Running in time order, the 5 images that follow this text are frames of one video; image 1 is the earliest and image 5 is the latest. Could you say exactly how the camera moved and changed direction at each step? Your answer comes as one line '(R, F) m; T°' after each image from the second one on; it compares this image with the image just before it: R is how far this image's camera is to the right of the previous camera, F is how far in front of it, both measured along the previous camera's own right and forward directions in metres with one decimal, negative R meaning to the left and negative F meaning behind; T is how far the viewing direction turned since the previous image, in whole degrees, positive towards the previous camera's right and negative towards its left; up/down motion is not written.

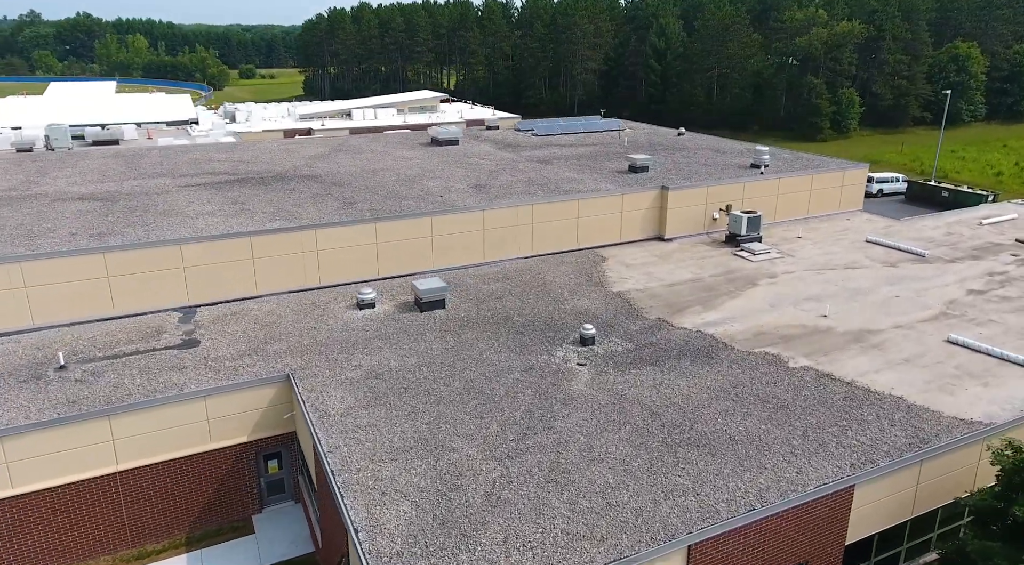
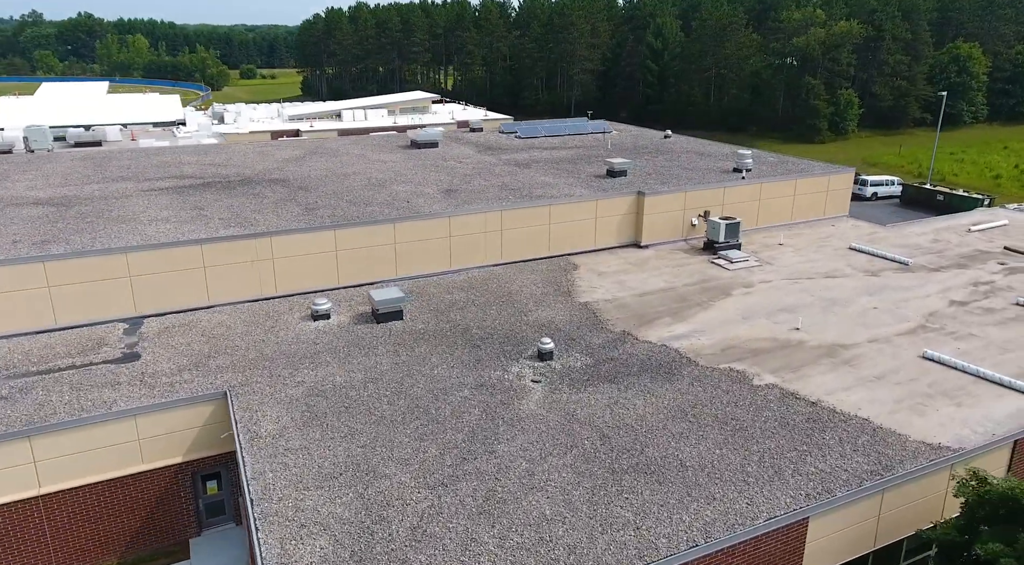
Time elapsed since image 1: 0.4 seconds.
(+1.2, +0.8) m; 0°
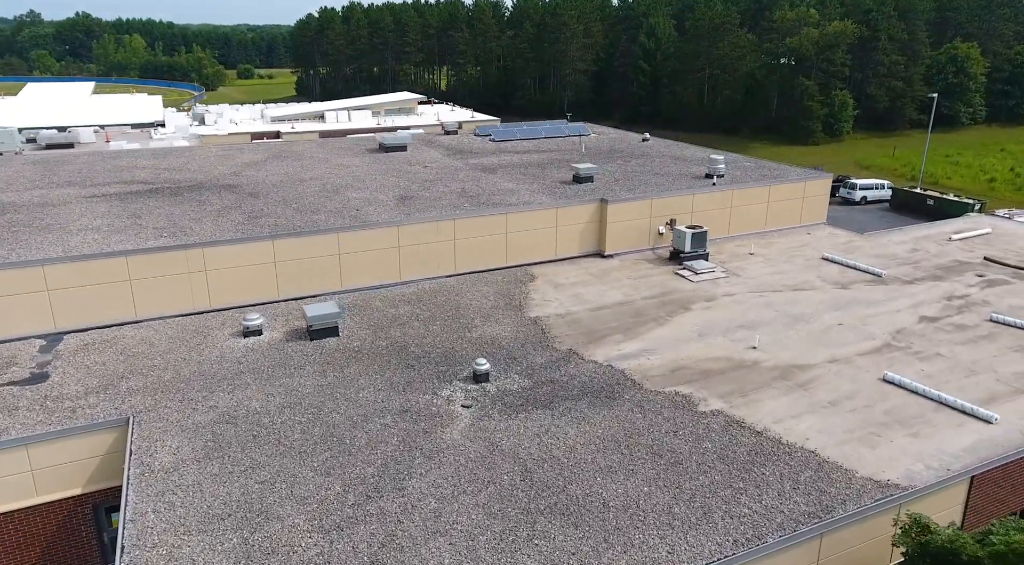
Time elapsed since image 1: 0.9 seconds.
(+1.6, +1.0) m; 0°
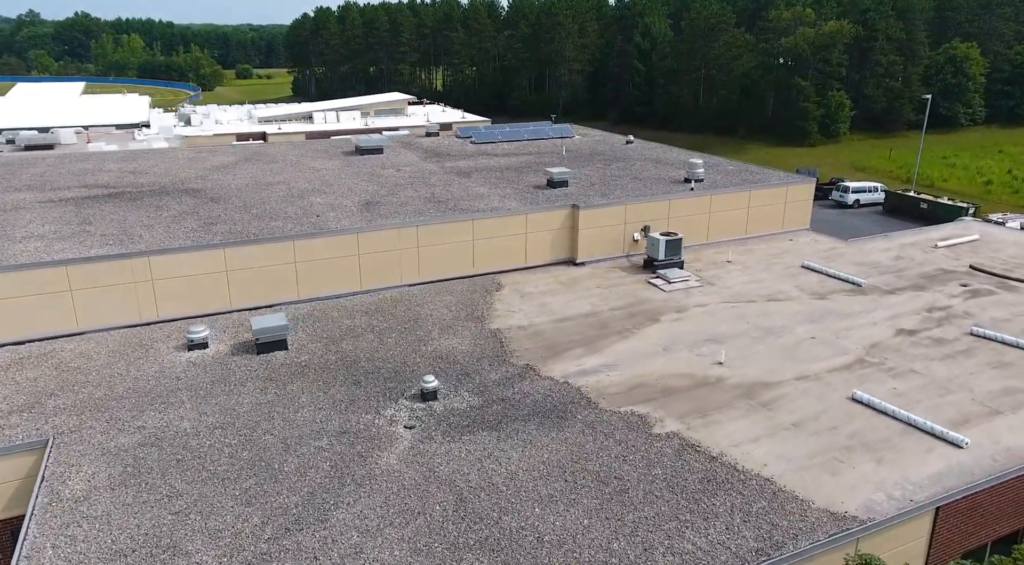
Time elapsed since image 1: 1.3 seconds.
(+1.2, +0.8) m; 0°
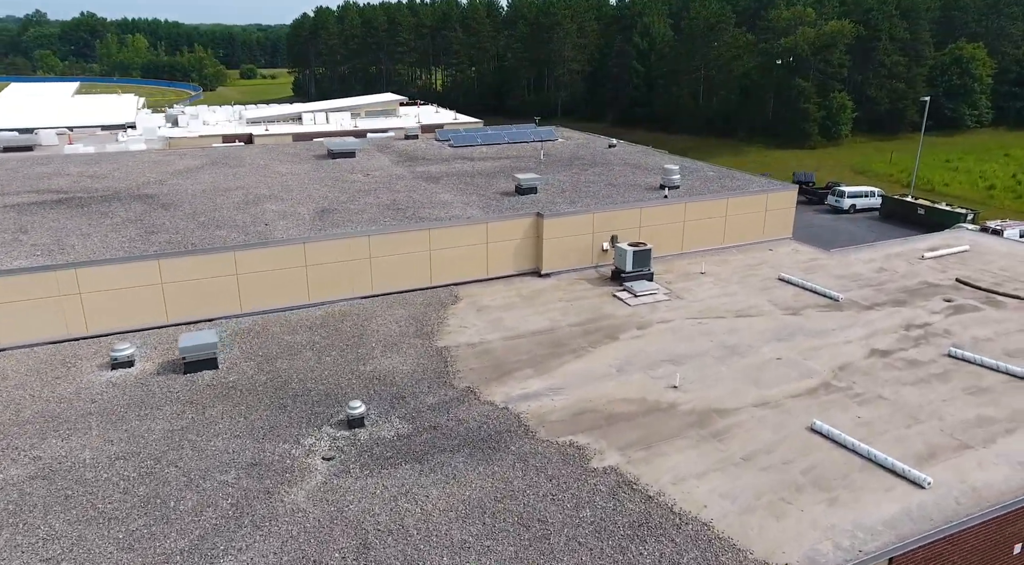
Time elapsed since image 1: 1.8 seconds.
(+1.5, +1.1) m; -1°
